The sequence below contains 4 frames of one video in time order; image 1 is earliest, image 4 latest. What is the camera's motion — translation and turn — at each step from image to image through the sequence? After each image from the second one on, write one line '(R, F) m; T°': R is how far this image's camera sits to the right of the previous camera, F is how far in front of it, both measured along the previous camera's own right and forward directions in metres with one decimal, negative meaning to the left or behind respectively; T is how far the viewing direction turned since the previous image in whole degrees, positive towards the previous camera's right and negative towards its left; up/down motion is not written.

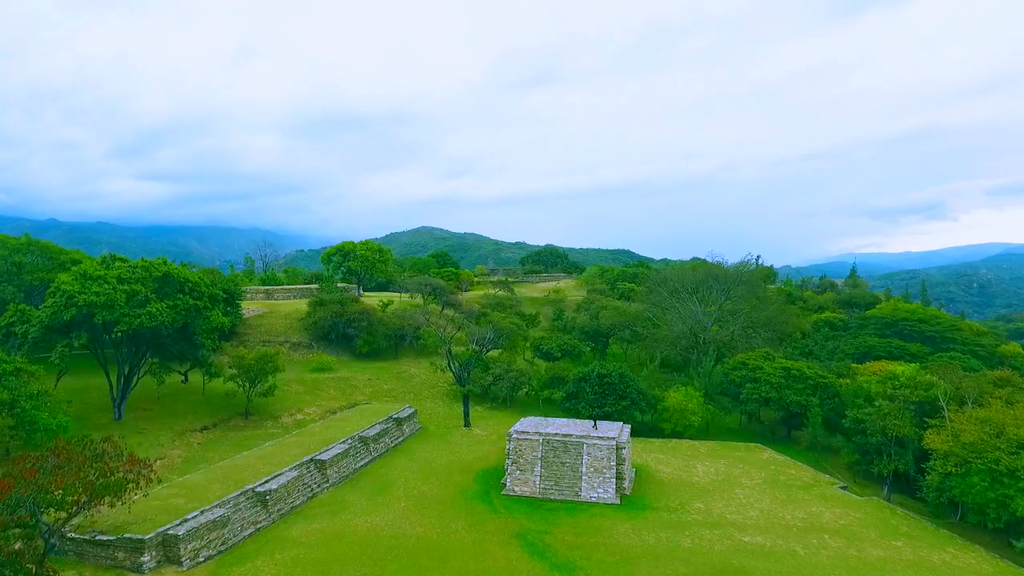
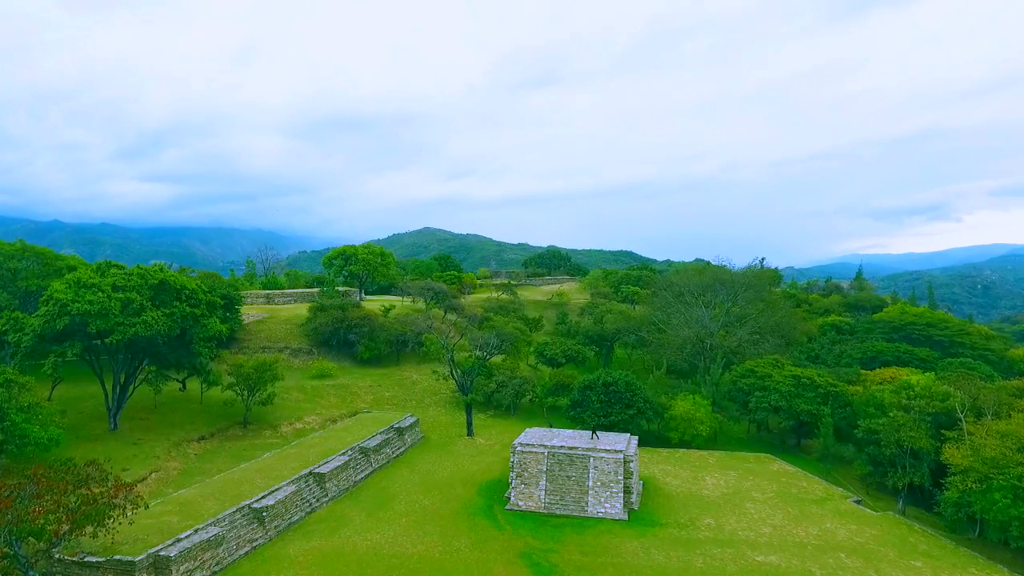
(-0.1, +0.7) m; 0°
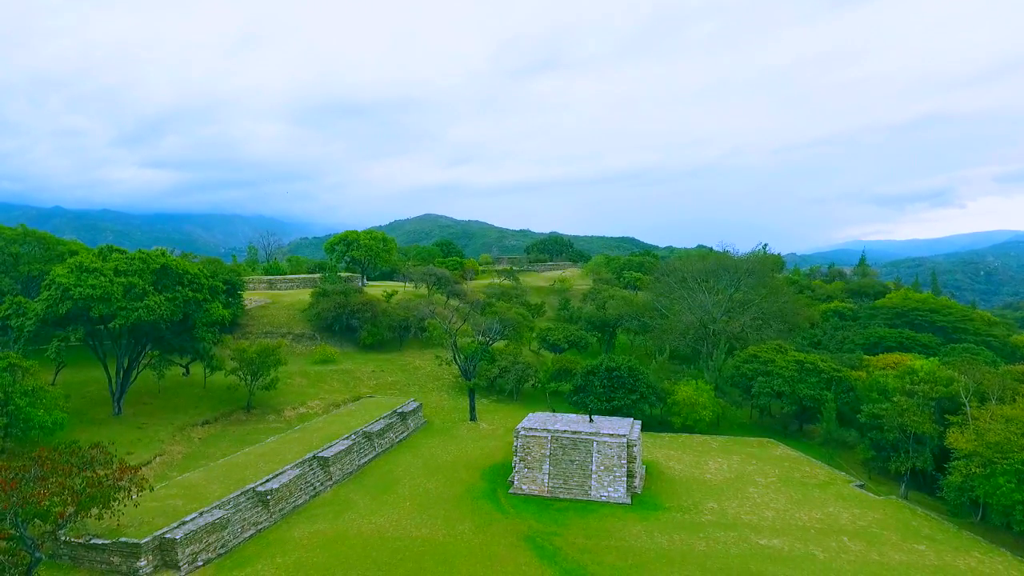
(-0.1, +0.1) m; 0°
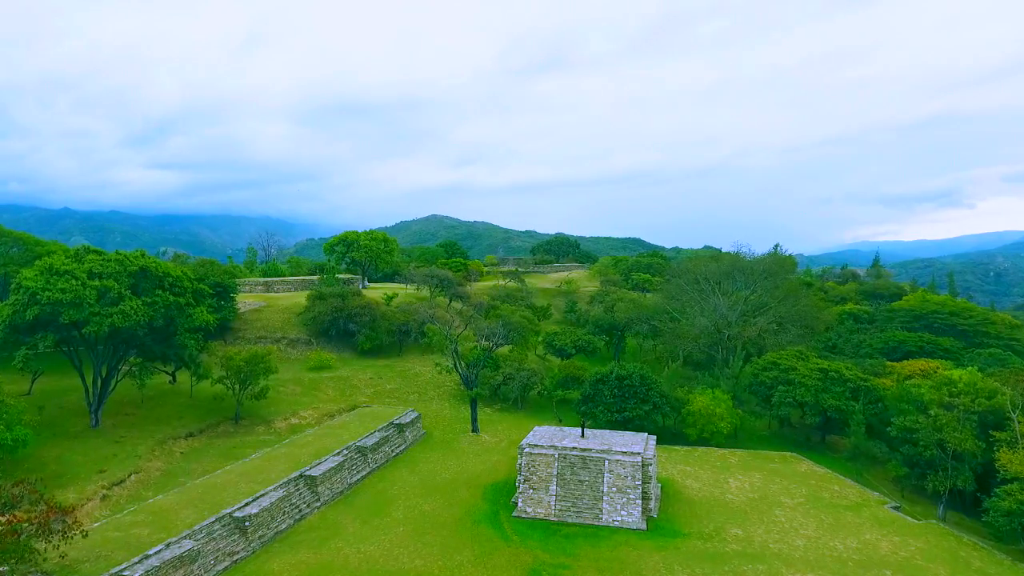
(+0.1, +1.9) m; -1°
